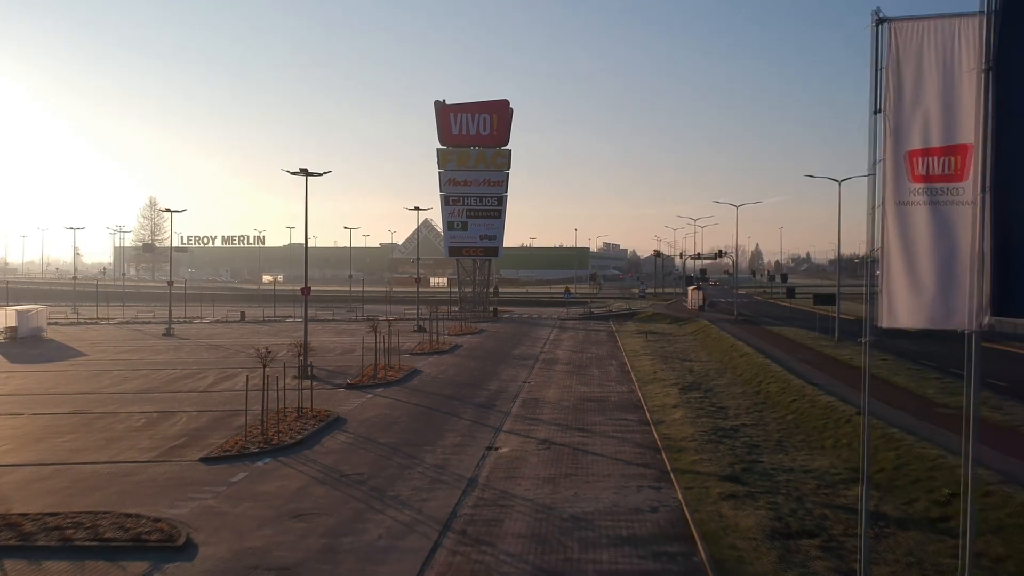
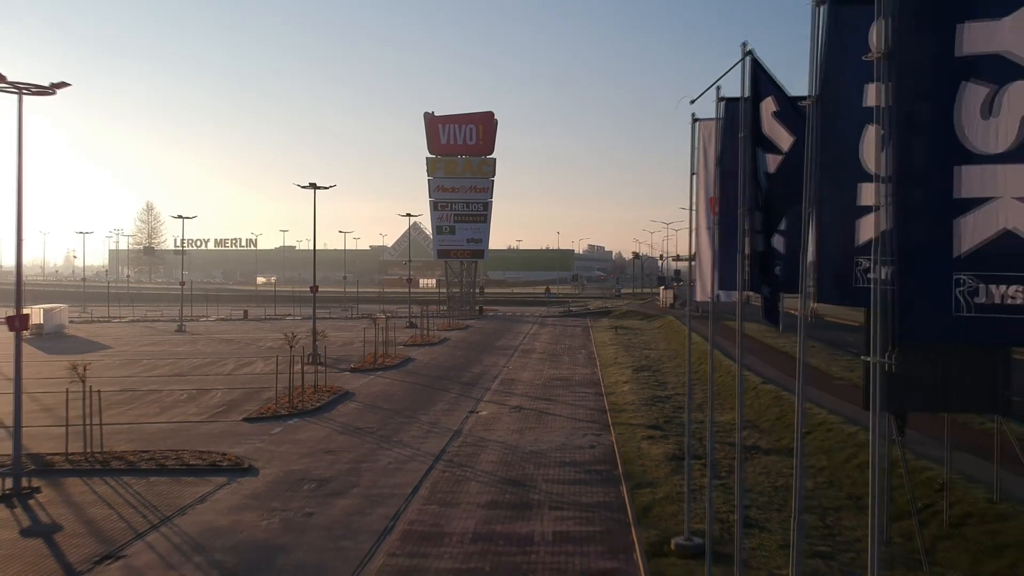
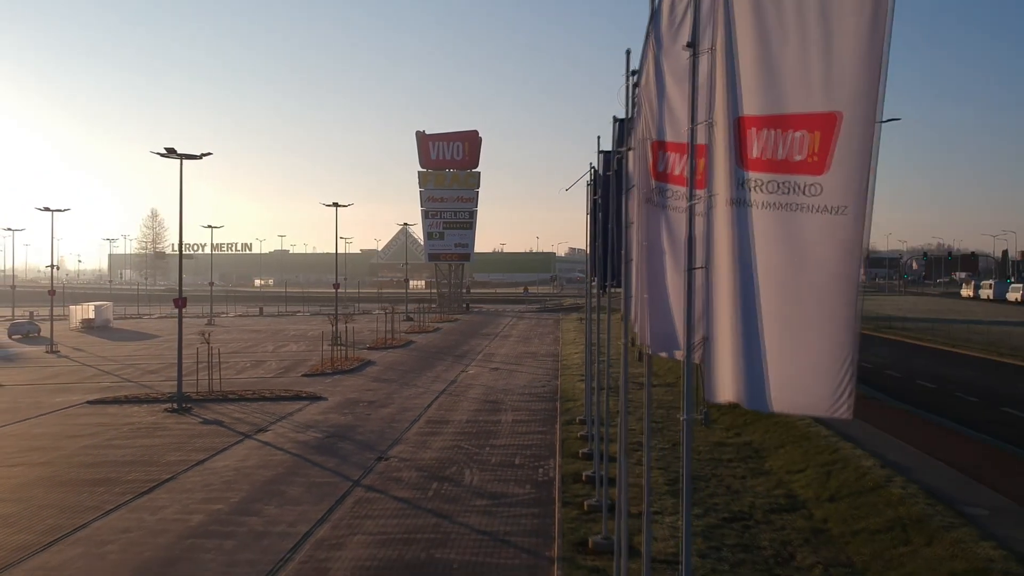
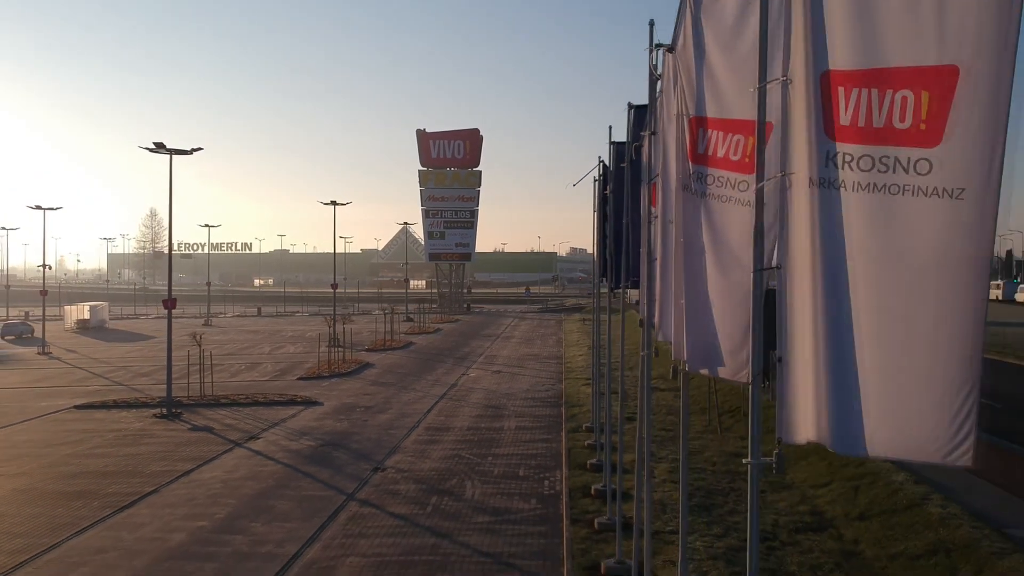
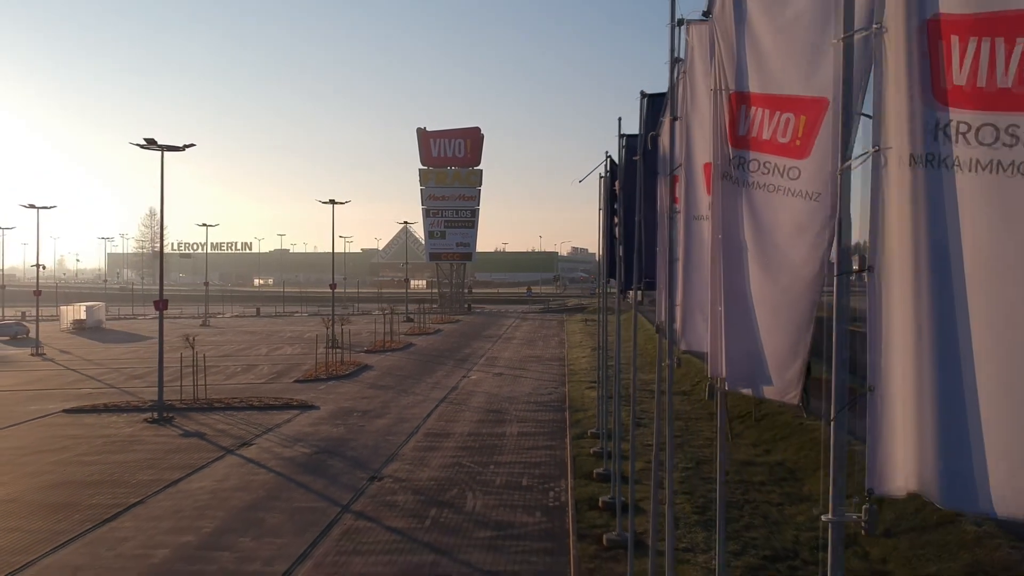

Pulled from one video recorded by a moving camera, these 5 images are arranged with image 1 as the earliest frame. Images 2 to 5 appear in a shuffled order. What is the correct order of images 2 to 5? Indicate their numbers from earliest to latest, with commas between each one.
2, 5, 4, 3
